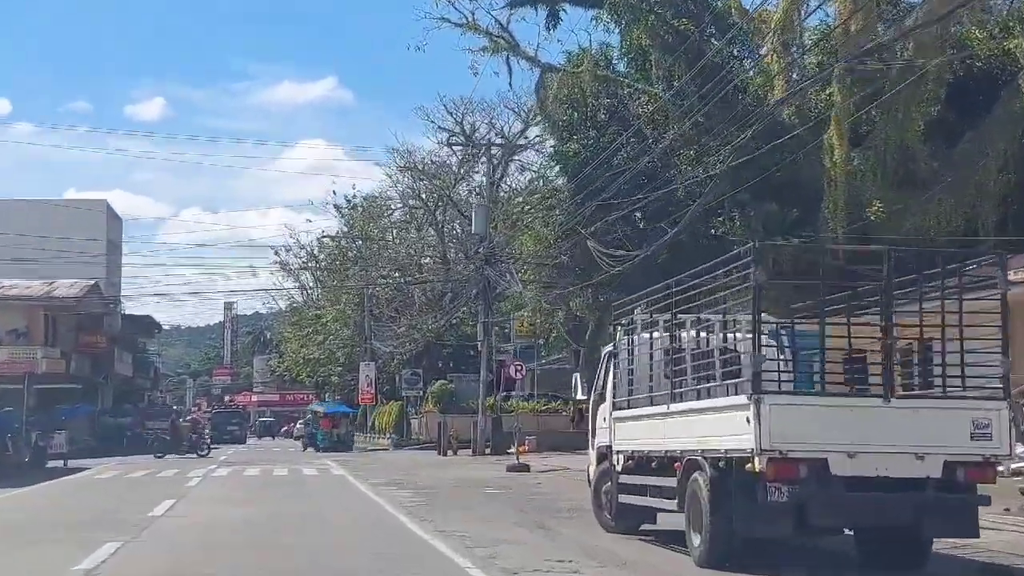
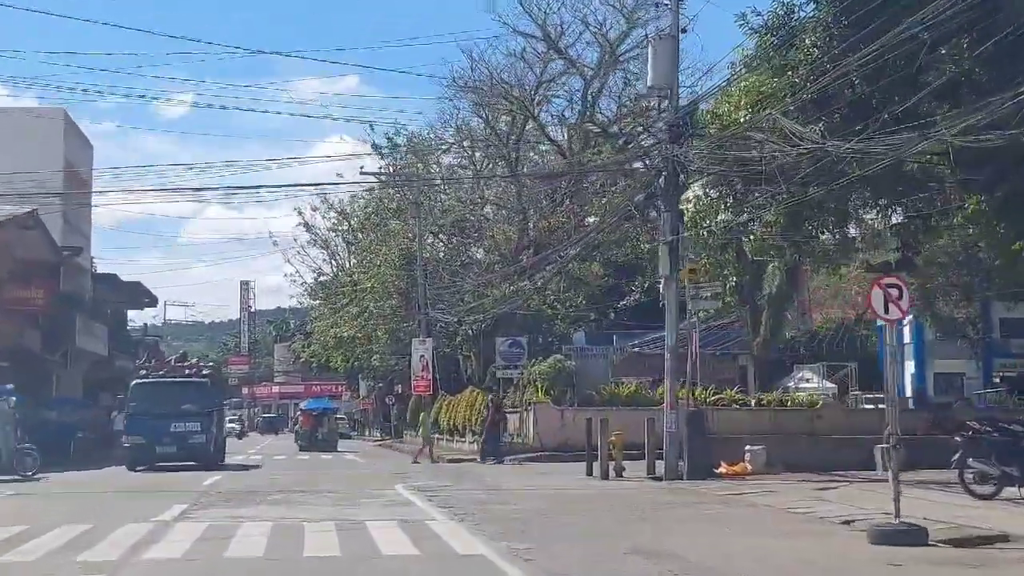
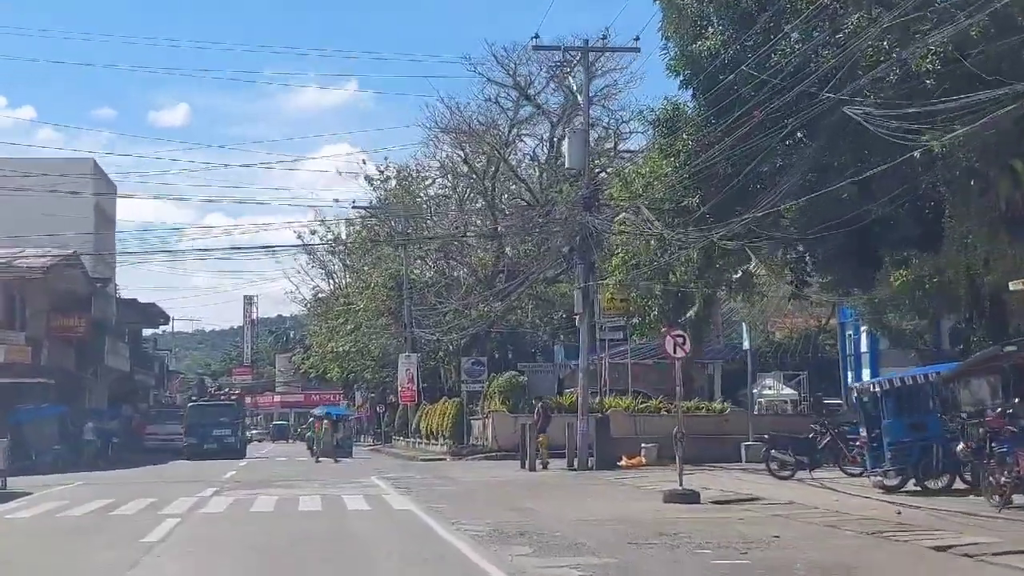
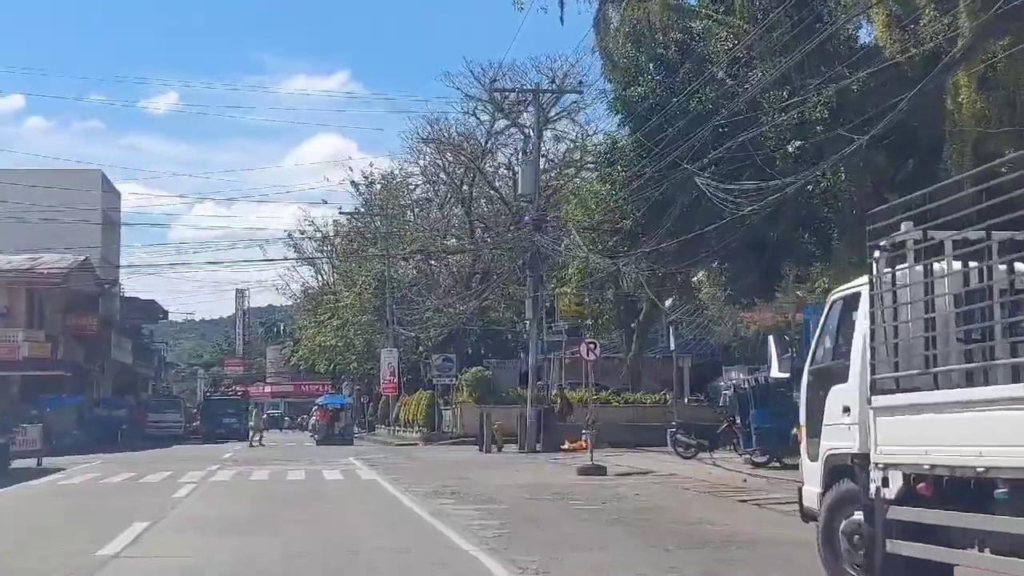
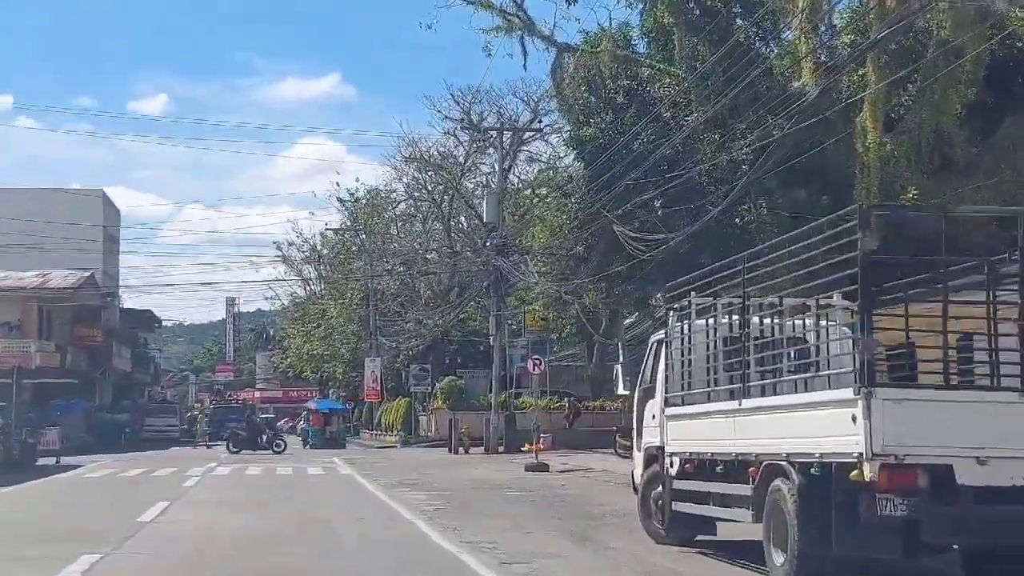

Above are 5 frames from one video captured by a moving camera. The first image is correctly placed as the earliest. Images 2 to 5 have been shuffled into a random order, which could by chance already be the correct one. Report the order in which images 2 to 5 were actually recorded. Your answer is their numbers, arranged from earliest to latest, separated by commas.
5, 4, 3, 2
